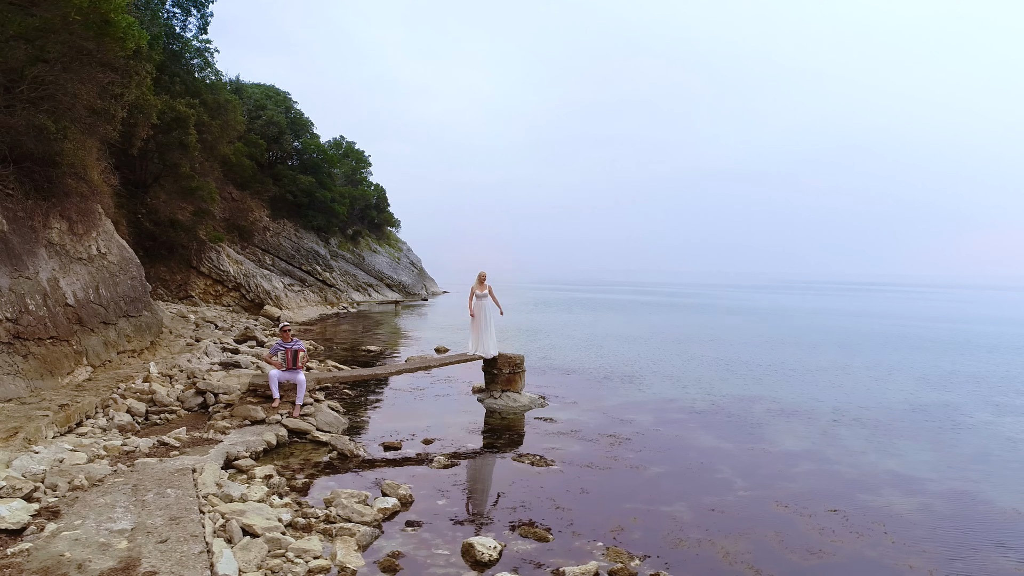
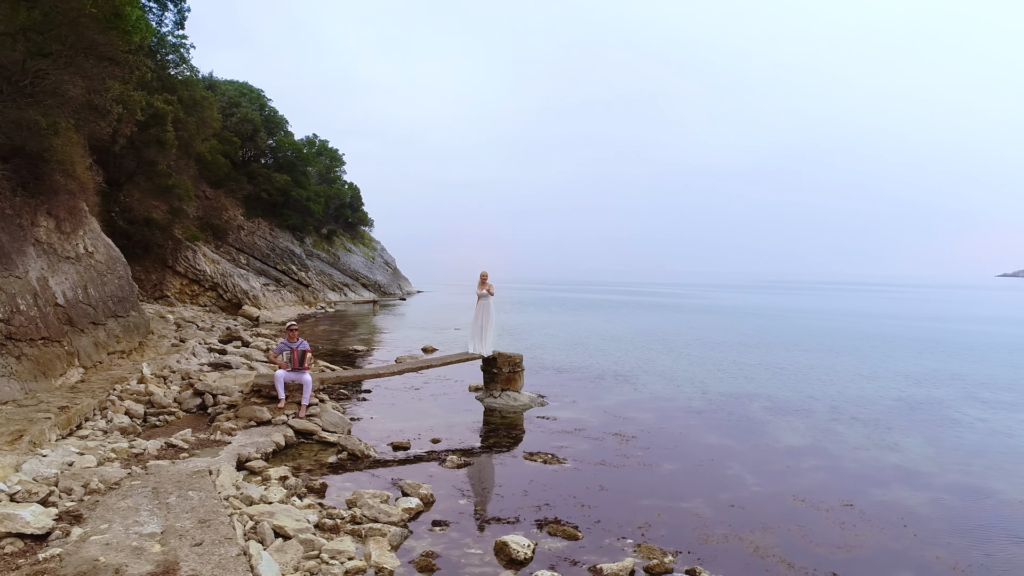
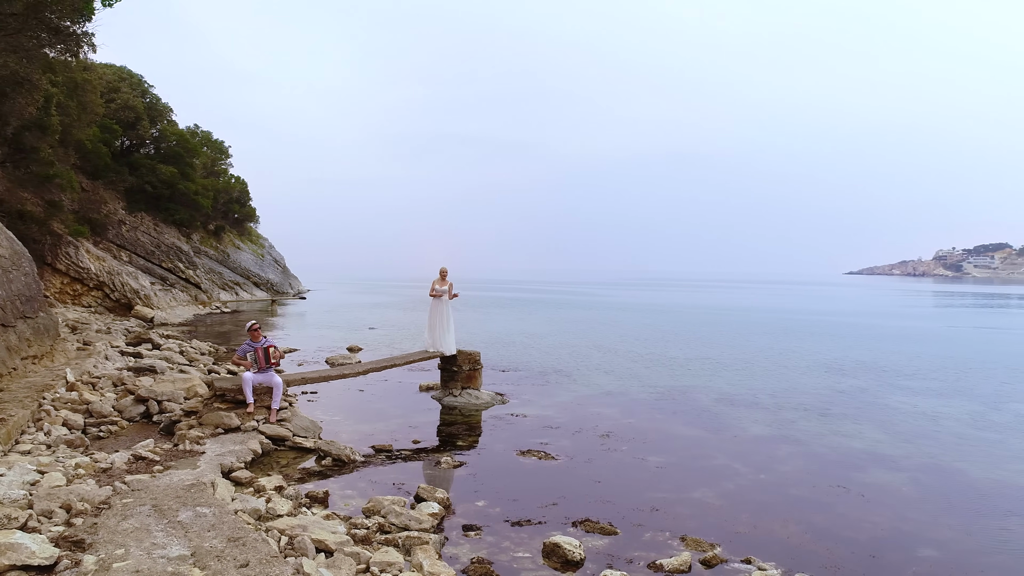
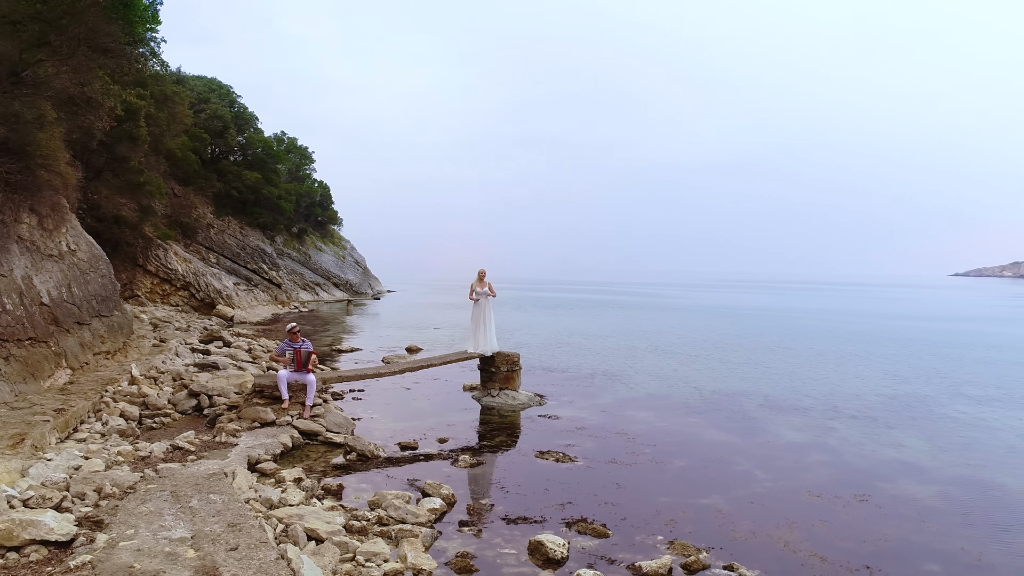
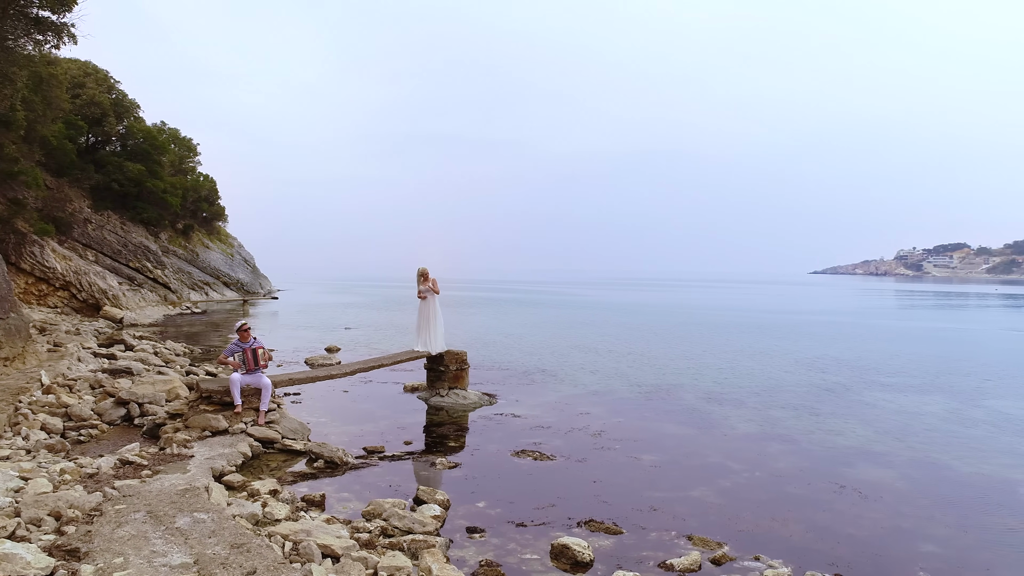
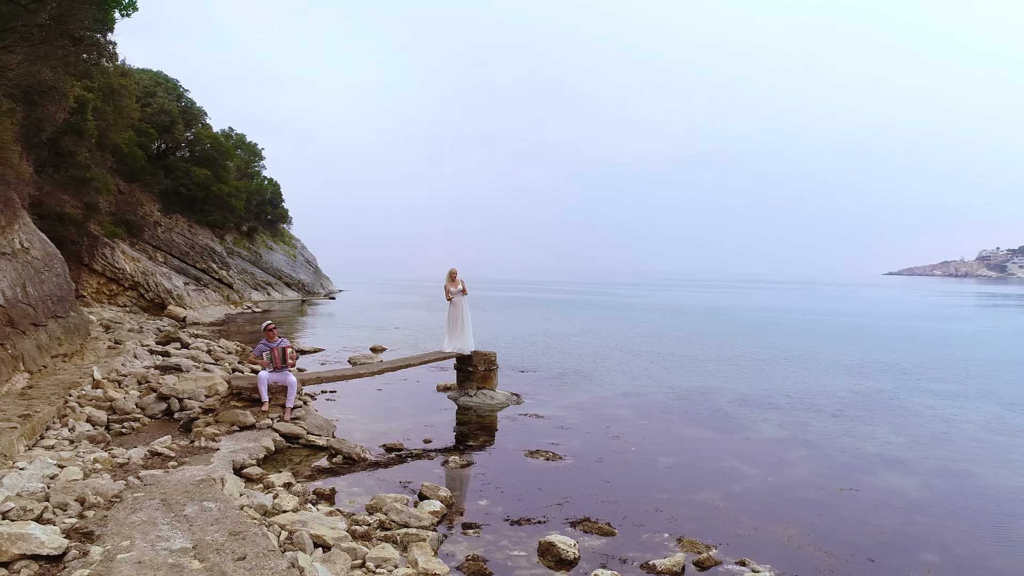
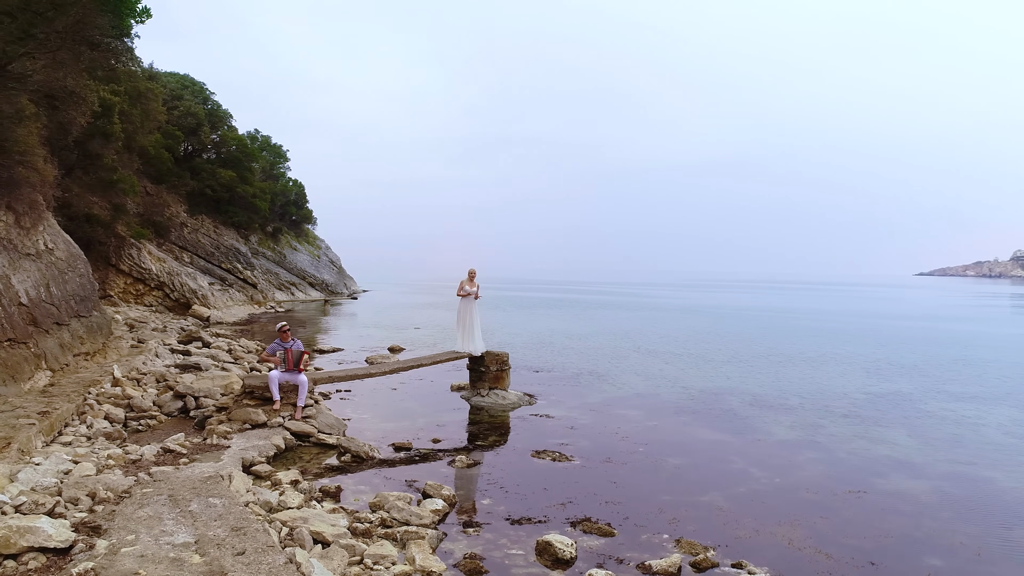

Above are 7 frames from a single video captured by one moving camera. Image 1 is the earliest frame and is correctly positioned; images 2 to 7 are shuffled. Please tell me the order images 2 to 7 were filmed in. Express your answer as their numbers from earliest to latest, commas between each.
2, 4, 7, 6, 3, 5
